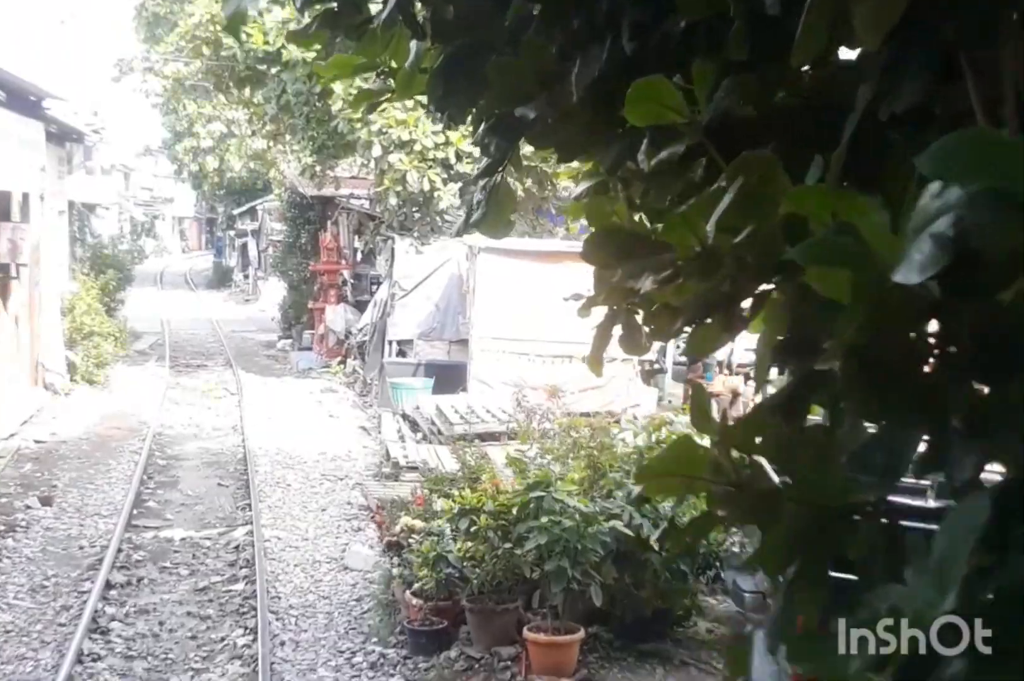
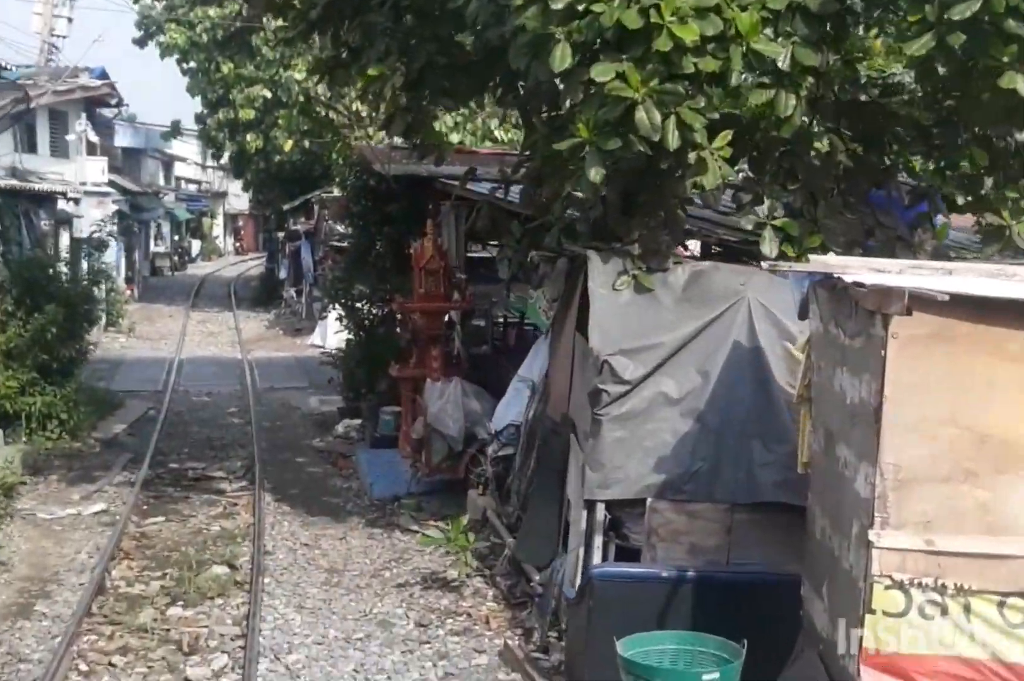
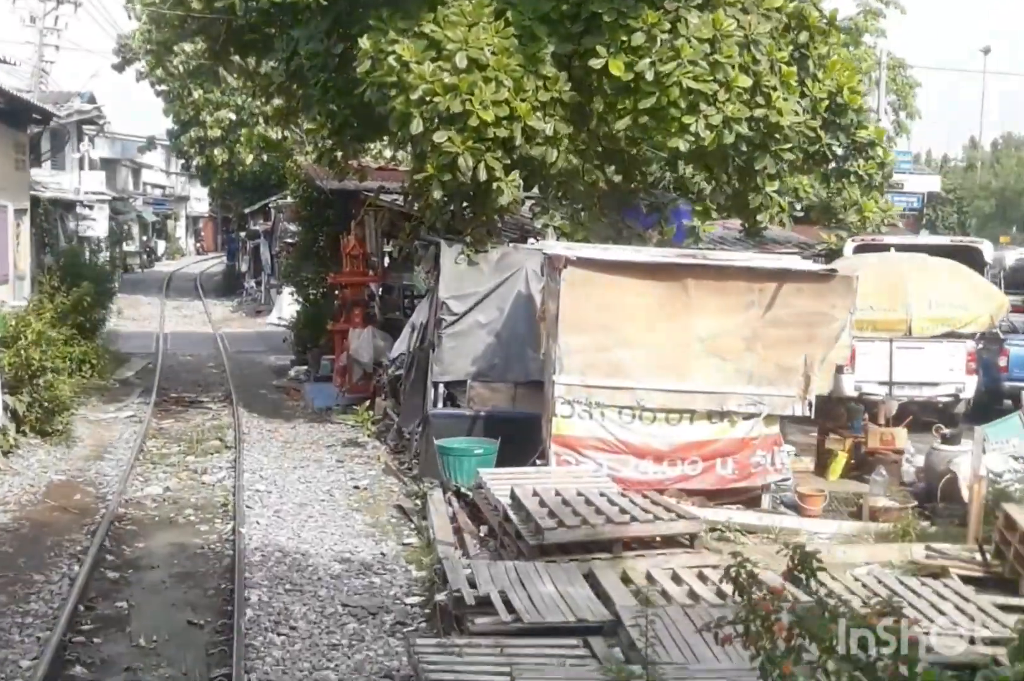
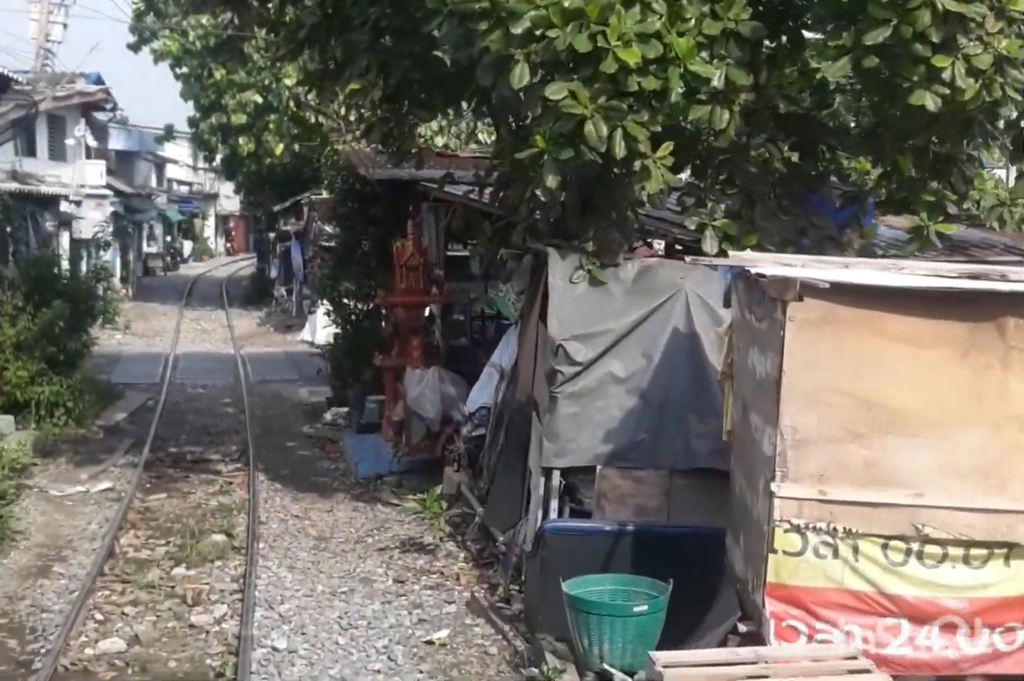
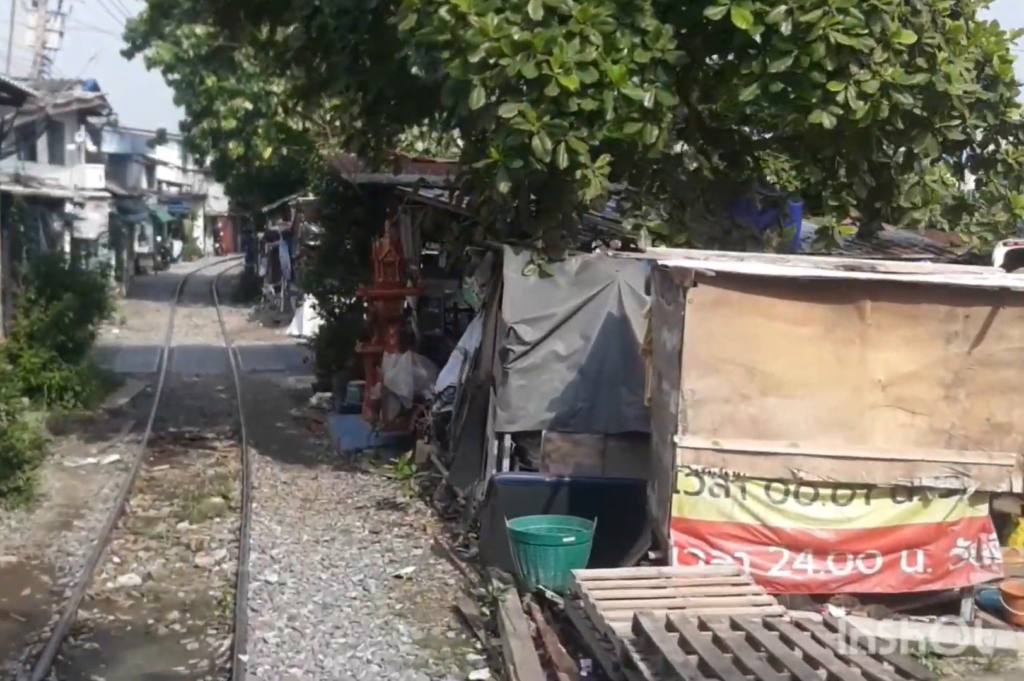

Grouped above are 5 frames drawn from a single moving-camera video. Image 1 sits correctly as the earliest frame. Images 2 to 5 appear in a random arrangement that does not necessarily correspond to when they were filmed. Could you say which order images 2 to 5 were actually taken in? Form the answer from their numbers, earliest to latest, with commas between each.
3, 5, 4, 2
